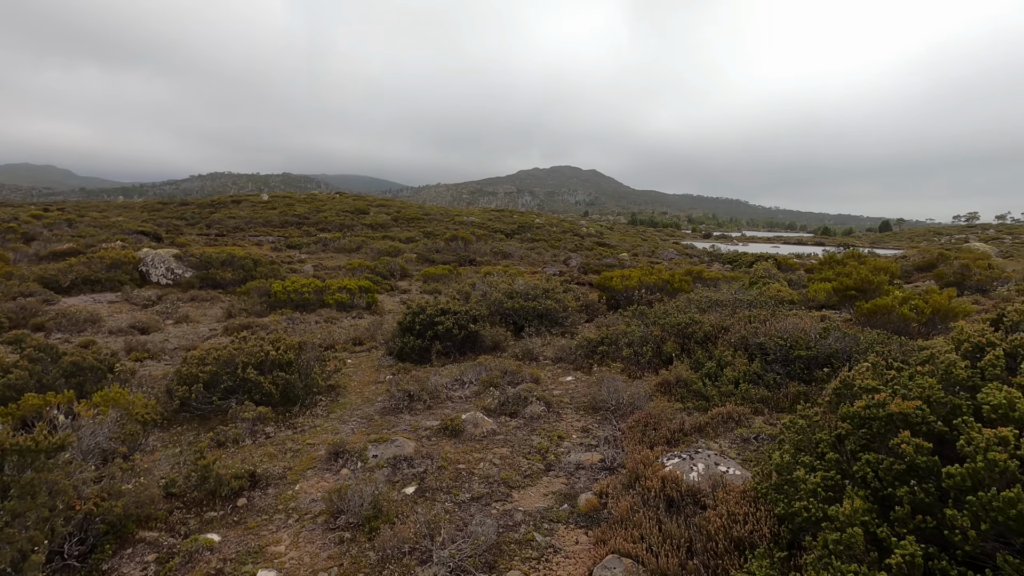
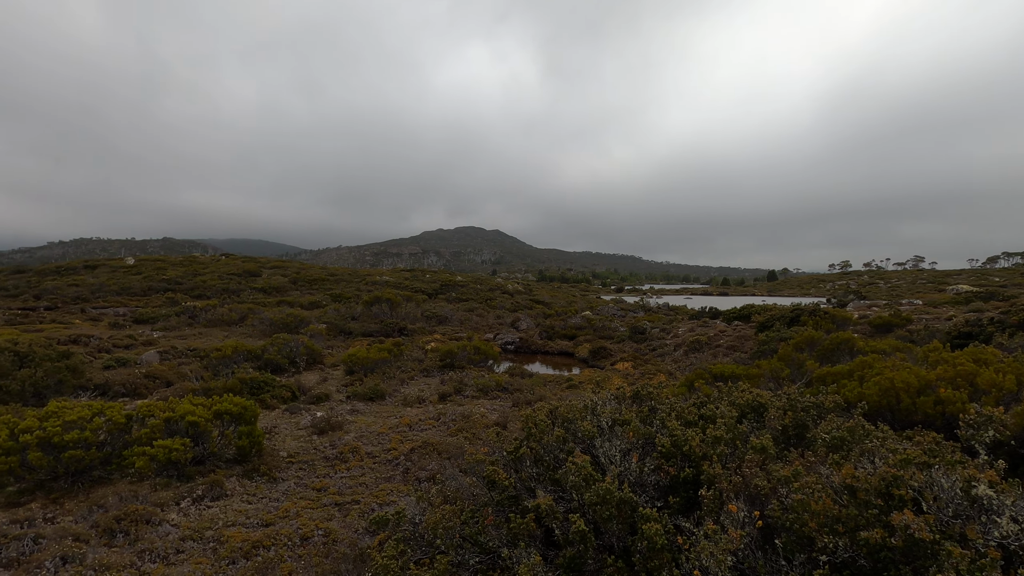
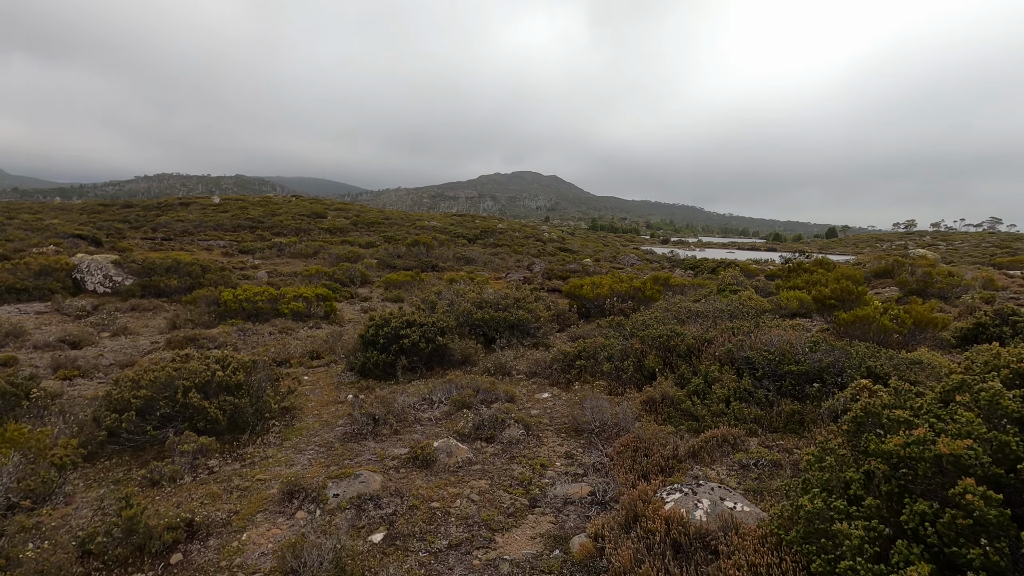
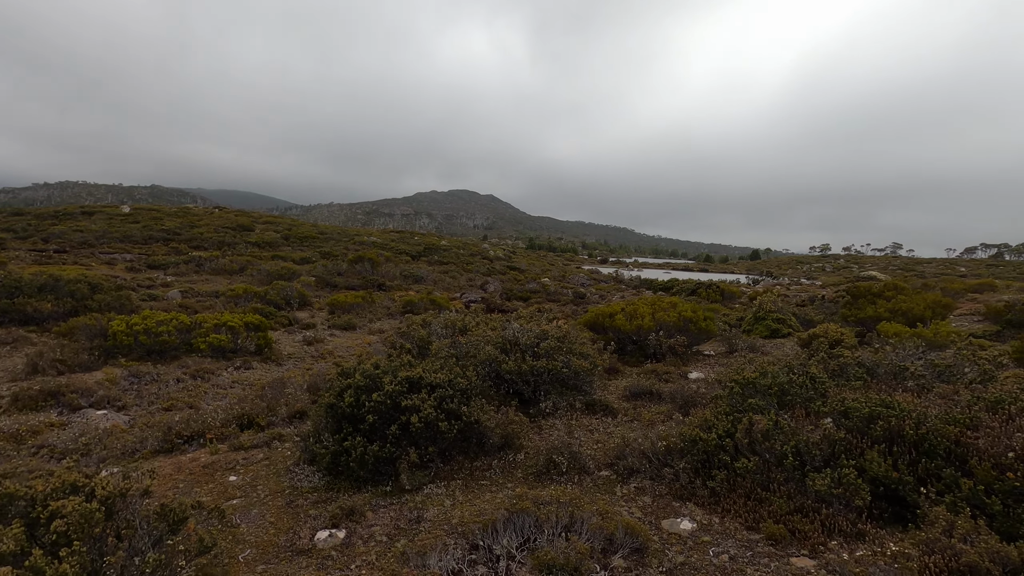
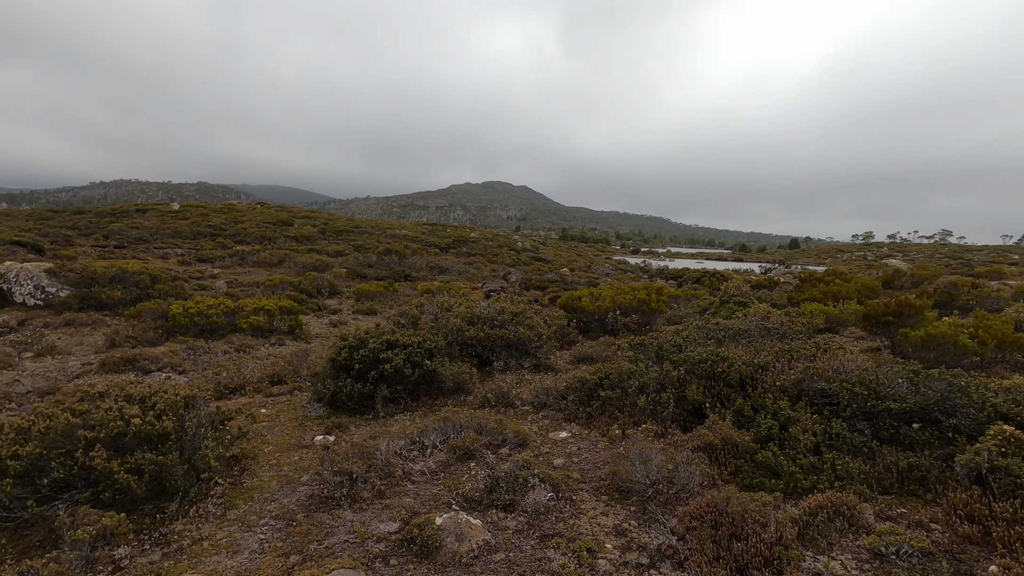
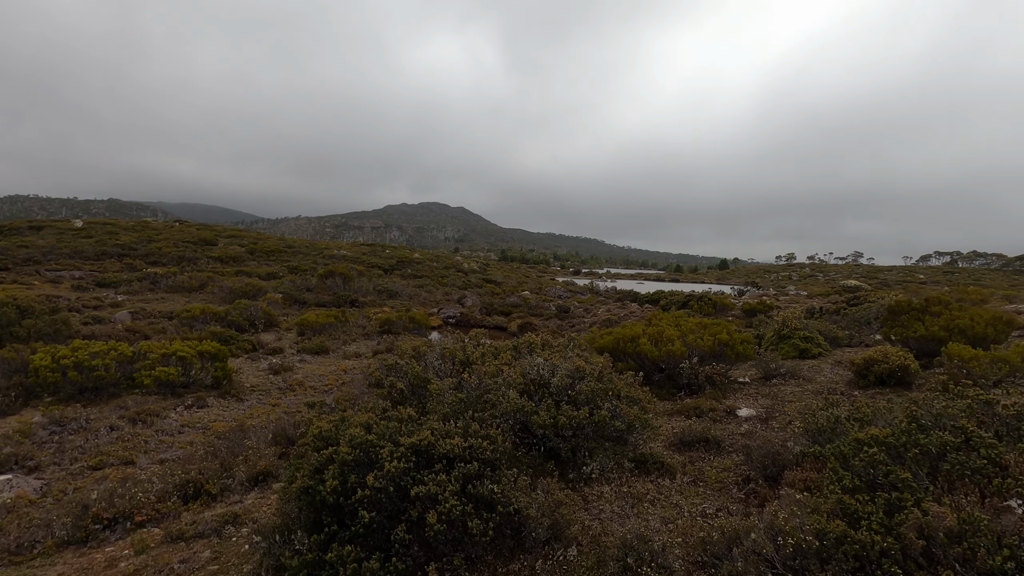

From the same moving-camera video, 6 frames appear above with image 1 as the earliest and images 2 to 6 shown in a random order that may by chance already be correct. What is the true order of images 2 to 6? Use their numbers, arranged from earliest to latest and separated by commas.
3, 5, 4, 6, 2
